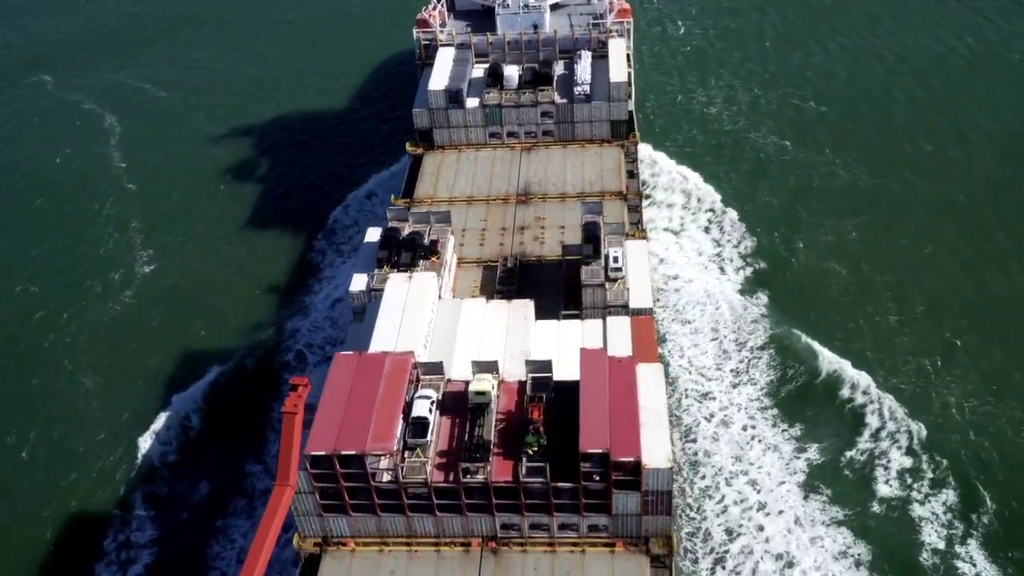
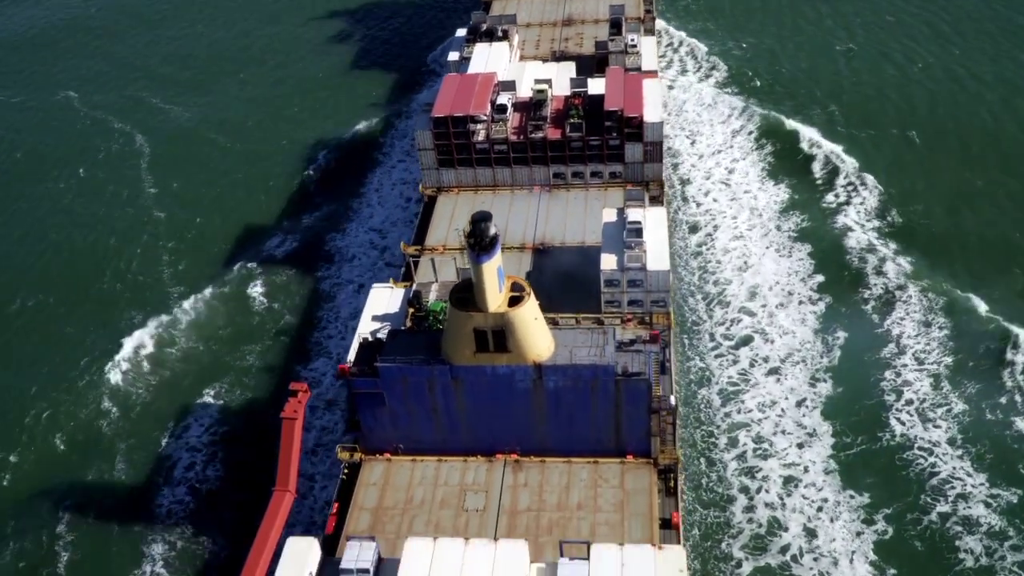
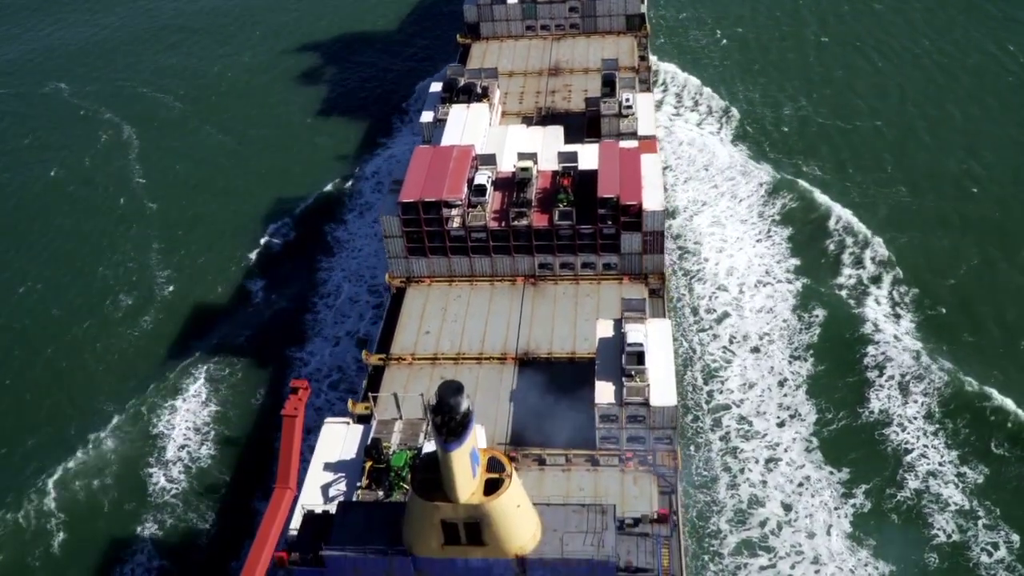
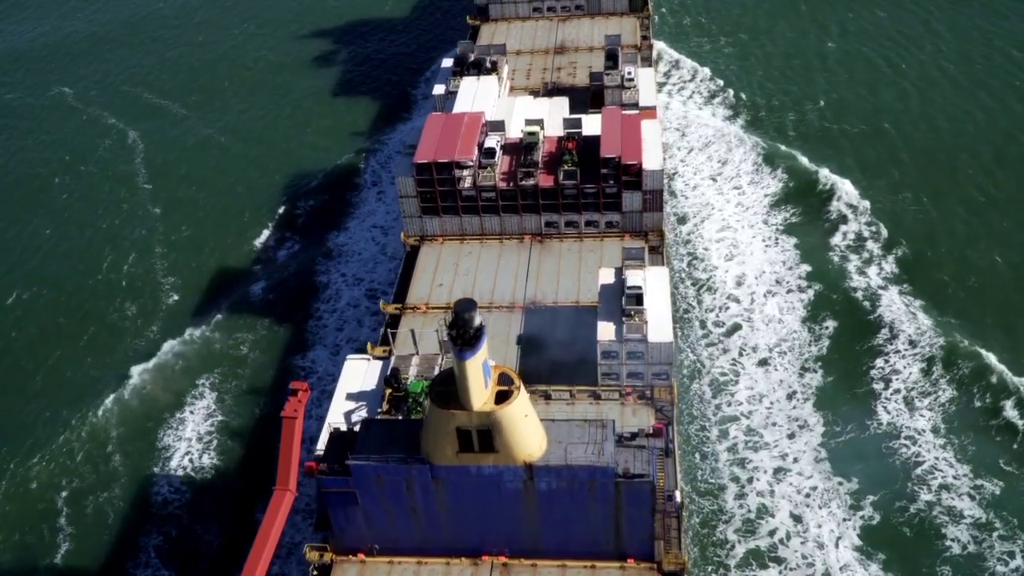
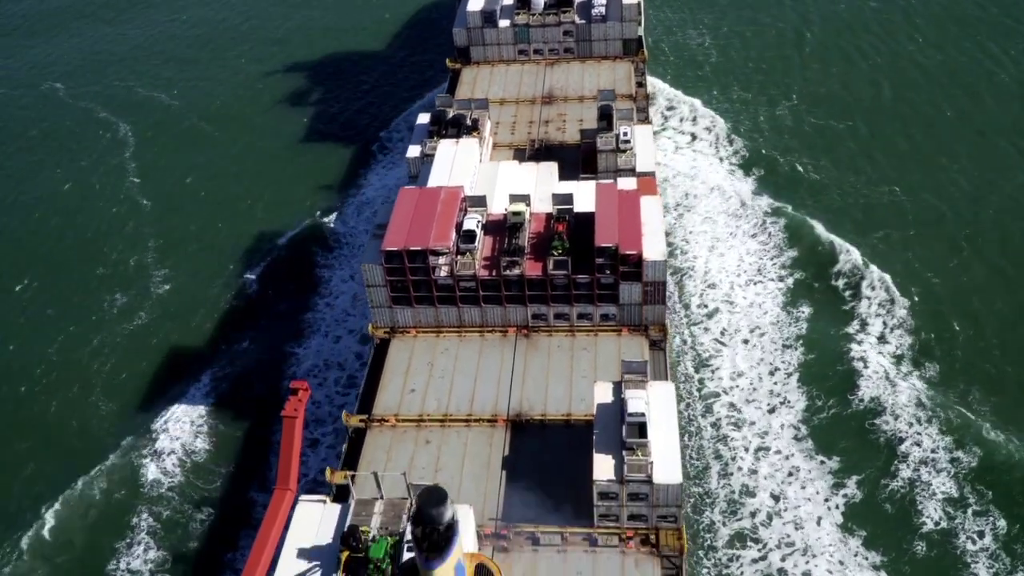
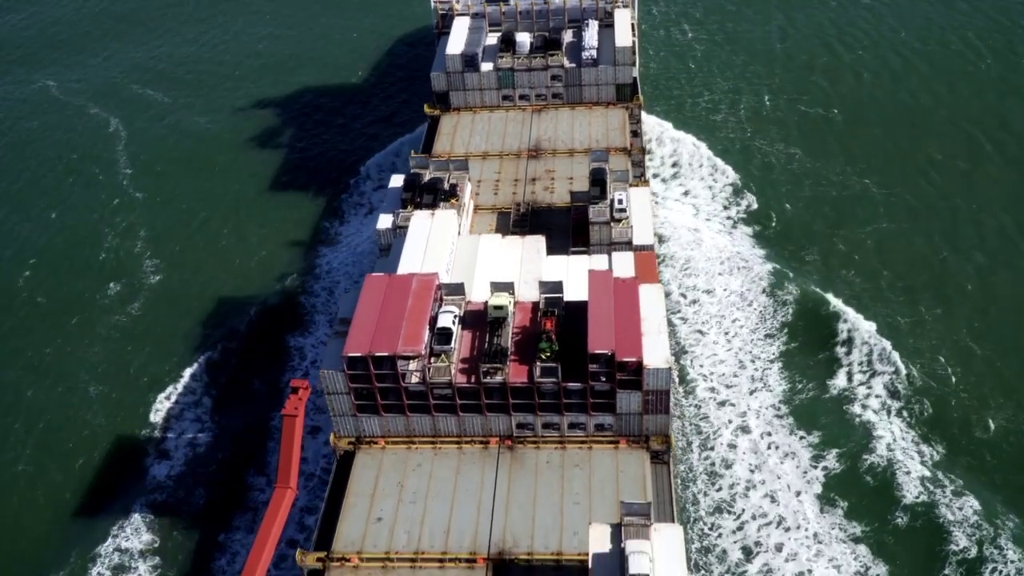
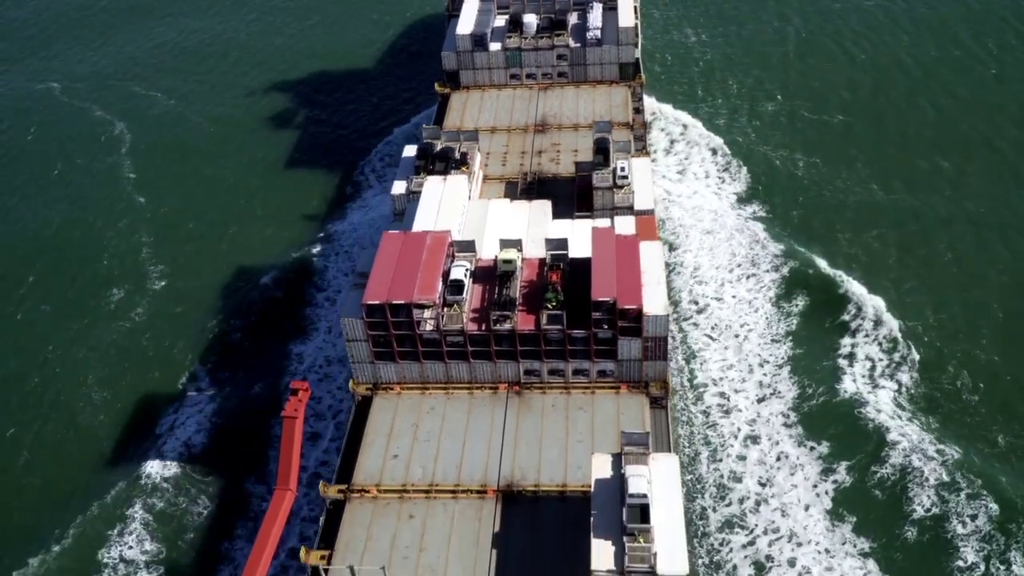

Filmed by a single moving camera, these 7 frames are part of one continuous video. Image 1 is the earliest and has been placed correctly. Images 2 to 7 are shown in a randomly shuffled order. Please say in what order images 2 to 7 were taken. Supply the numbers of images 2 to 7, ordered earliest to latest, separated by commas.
6, 7, 5, 3, 4, 2
